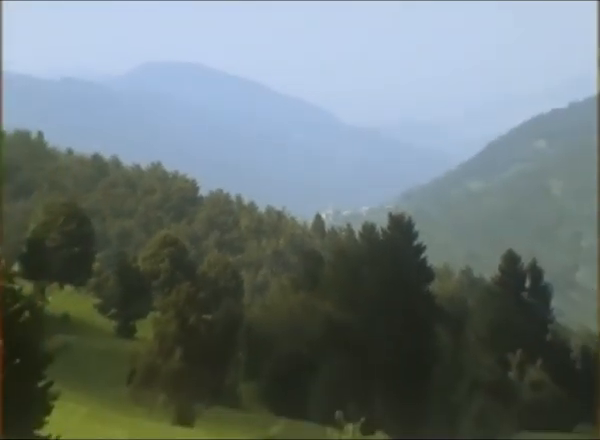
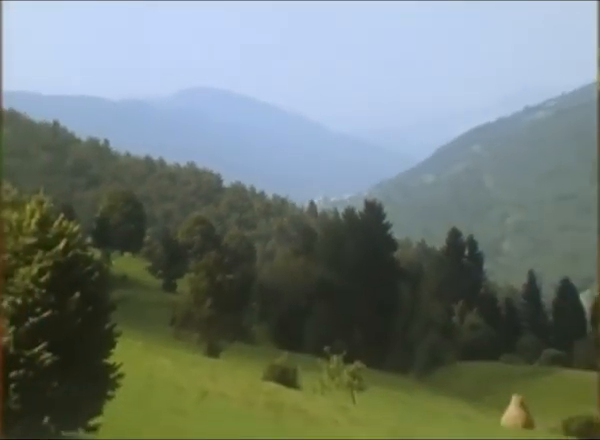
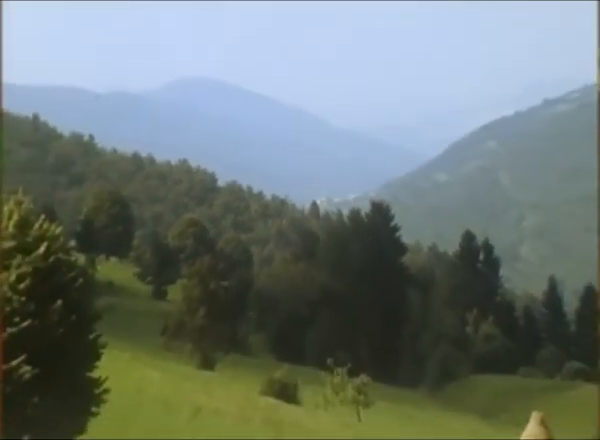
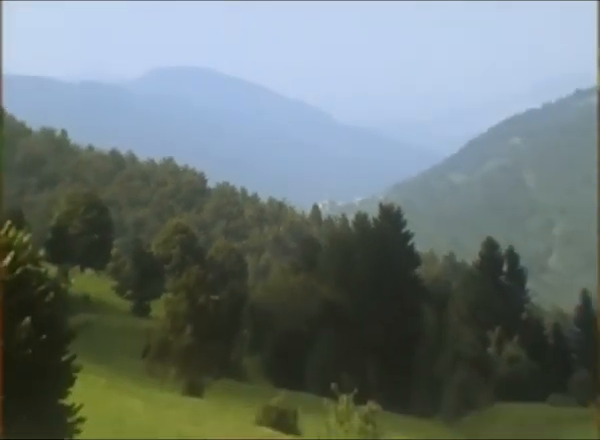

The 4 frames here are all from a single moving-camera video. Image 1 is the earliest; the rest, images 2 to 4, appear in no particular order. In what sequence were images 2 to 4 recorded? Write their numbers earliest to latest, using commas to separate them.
4, 3, 2
